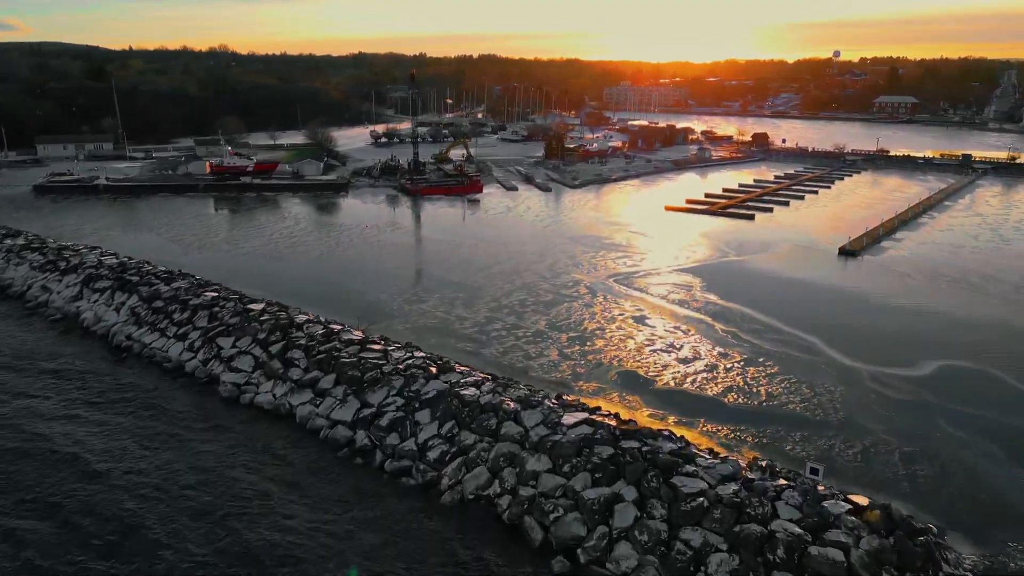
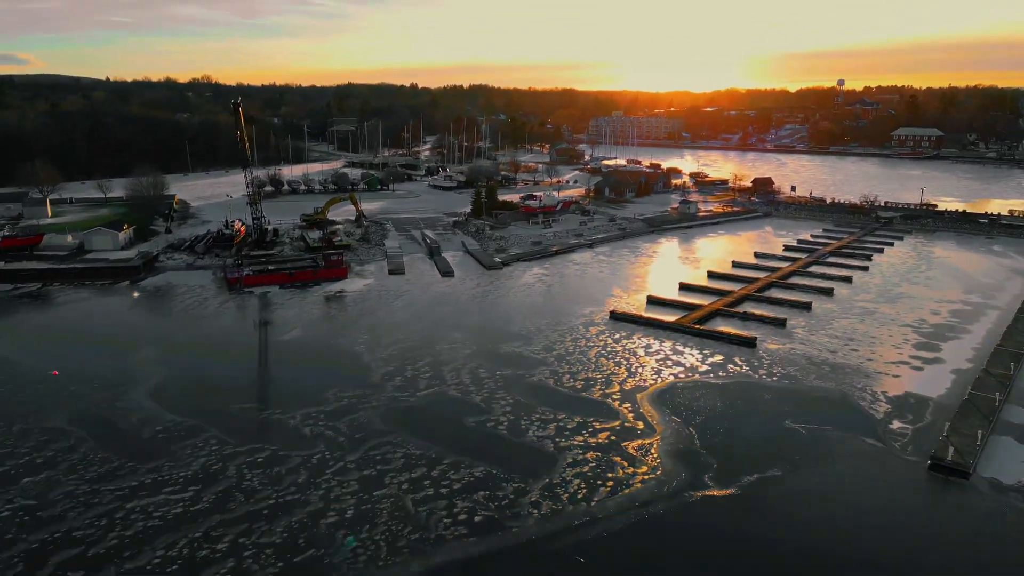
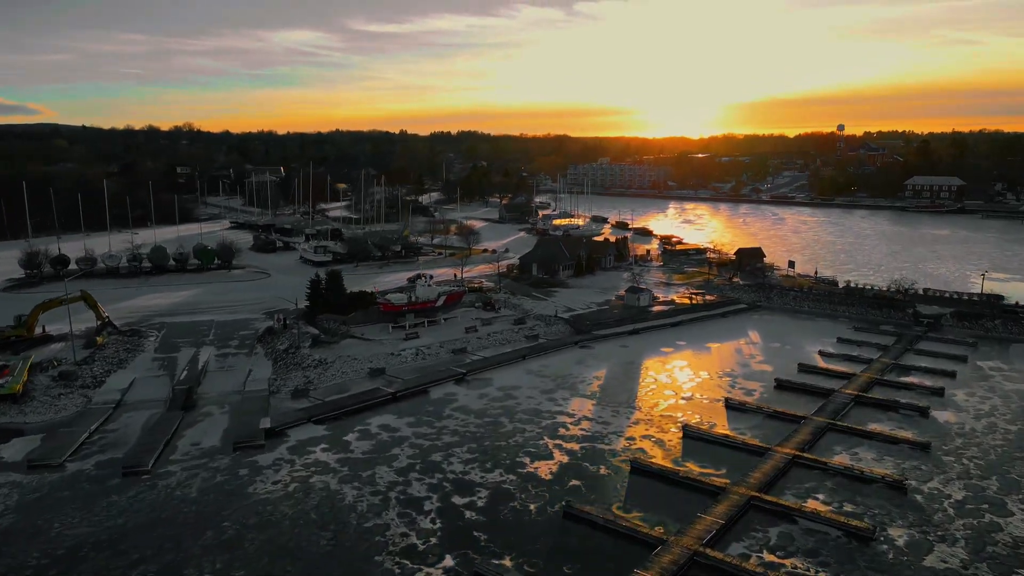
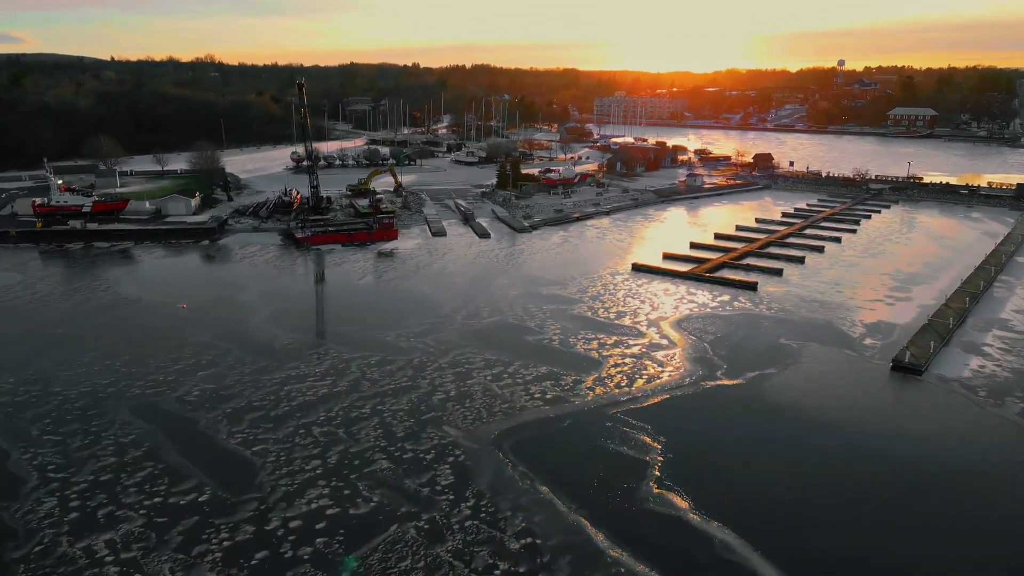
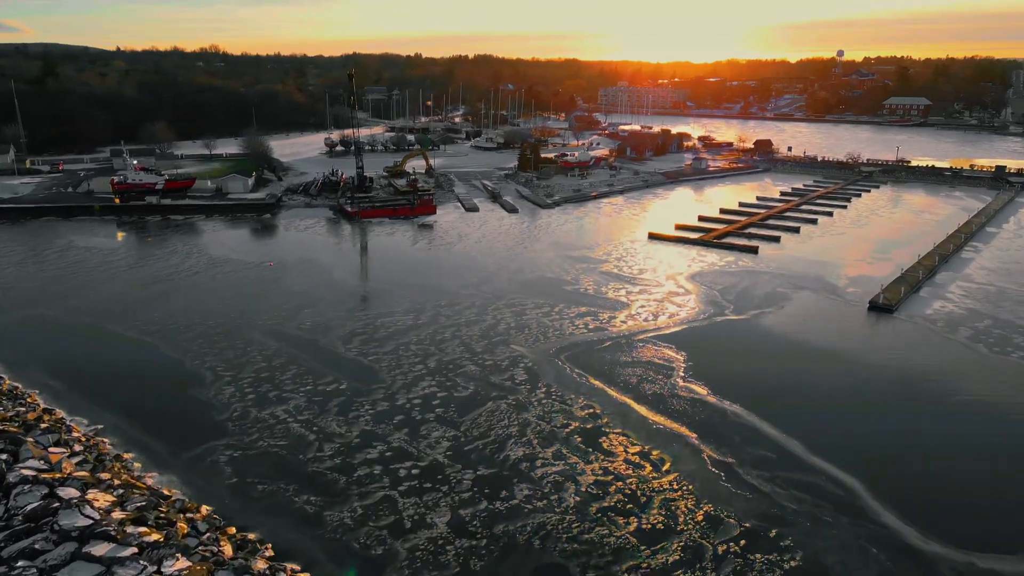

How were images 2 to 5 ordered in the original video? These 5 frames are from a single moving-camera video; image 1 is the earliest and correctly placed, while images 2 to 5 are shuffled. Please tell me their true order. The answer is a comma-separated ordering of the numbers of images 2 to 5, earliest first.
5, 4, 2, 3
